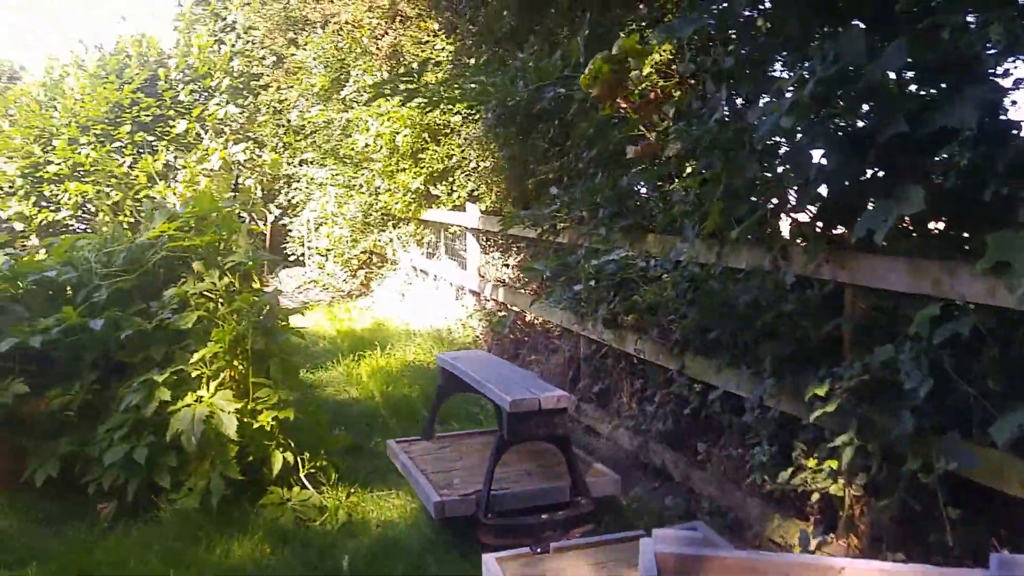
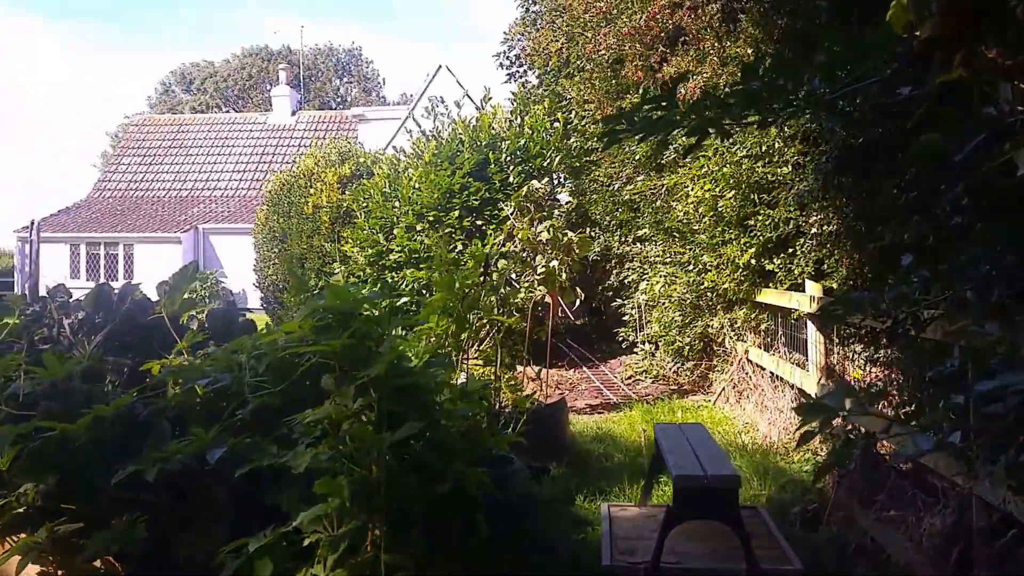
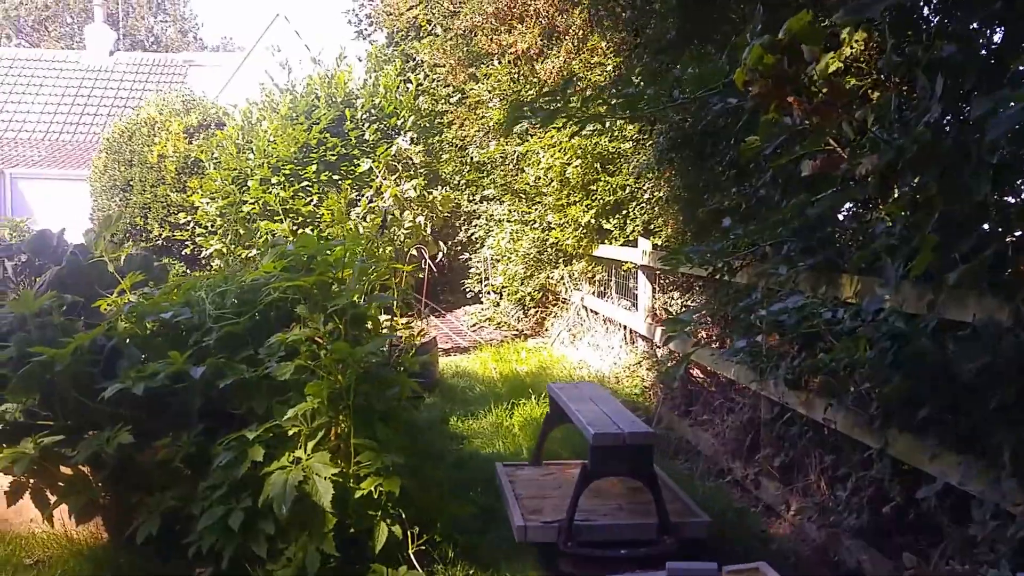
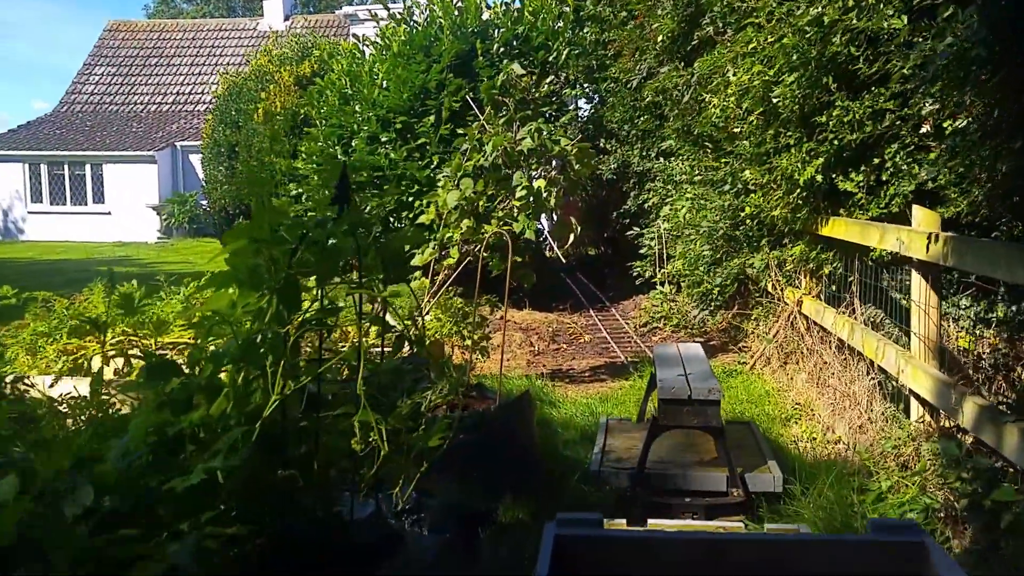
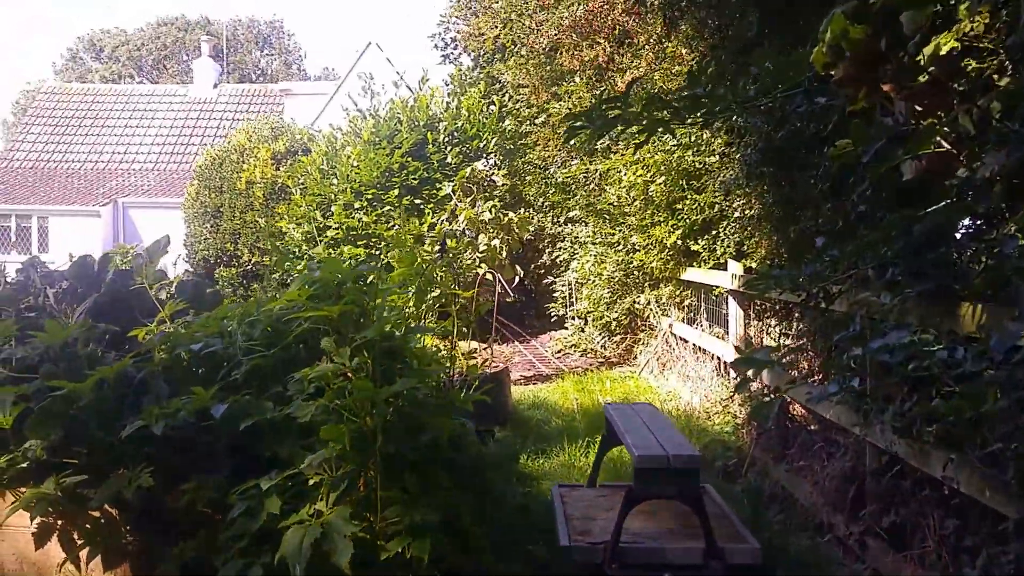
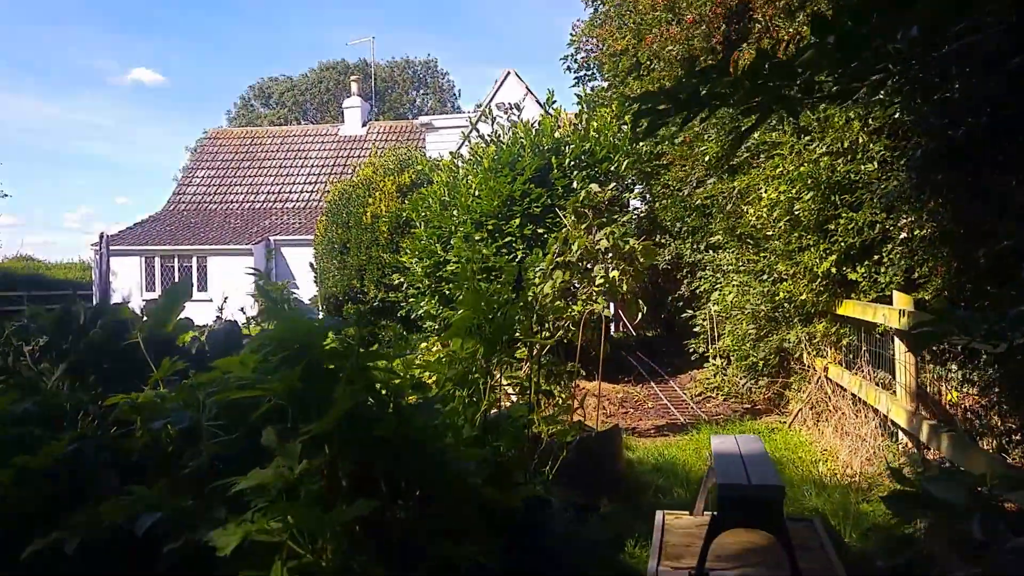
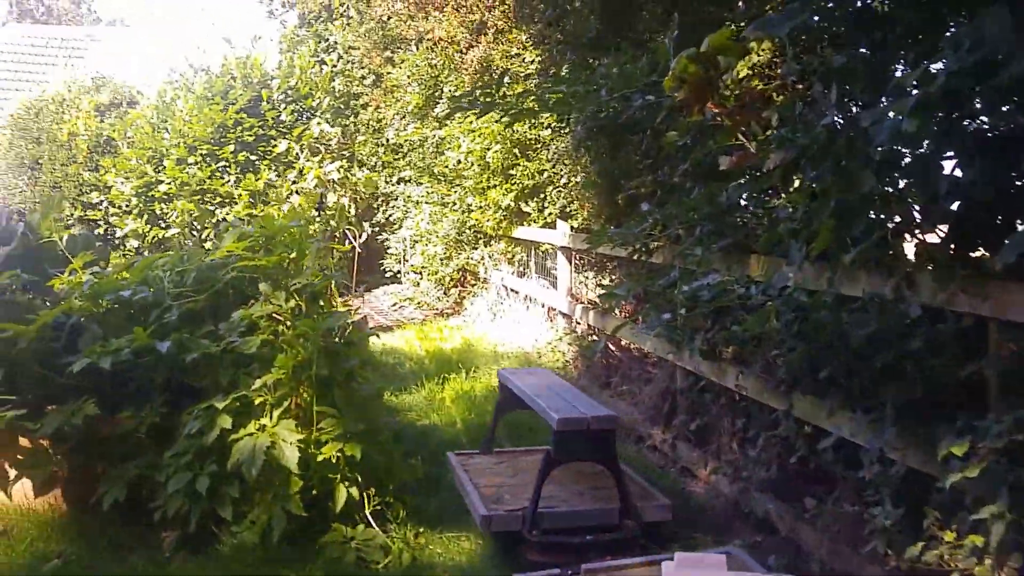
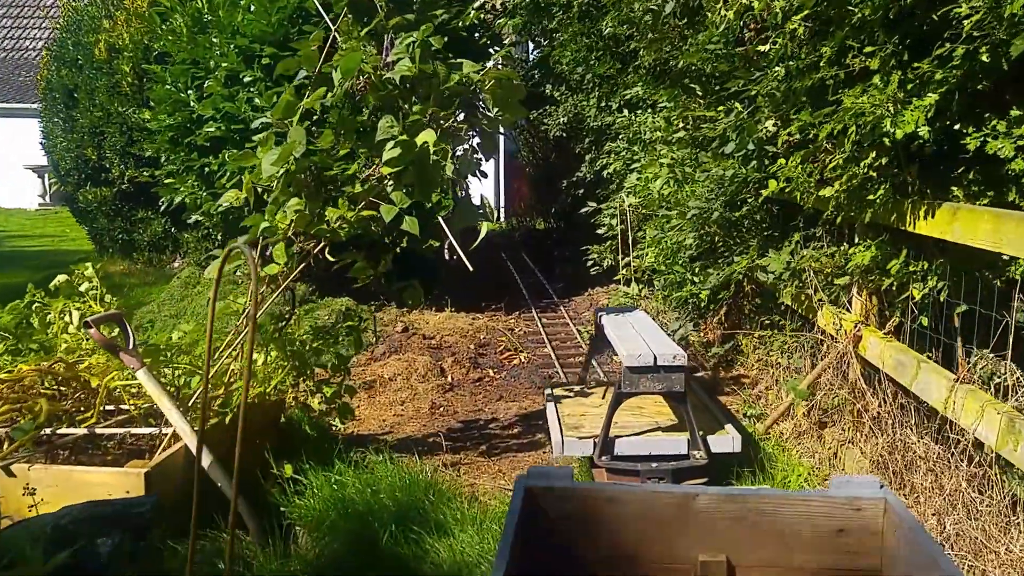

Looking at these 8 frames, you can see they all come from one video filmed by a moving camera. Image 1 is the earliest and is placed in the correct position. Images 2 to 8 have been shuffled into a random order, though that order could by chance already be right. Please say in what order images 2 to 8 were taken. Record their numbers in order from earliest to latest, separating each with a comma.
7, 3, 5, 2, 6, 4, 8
